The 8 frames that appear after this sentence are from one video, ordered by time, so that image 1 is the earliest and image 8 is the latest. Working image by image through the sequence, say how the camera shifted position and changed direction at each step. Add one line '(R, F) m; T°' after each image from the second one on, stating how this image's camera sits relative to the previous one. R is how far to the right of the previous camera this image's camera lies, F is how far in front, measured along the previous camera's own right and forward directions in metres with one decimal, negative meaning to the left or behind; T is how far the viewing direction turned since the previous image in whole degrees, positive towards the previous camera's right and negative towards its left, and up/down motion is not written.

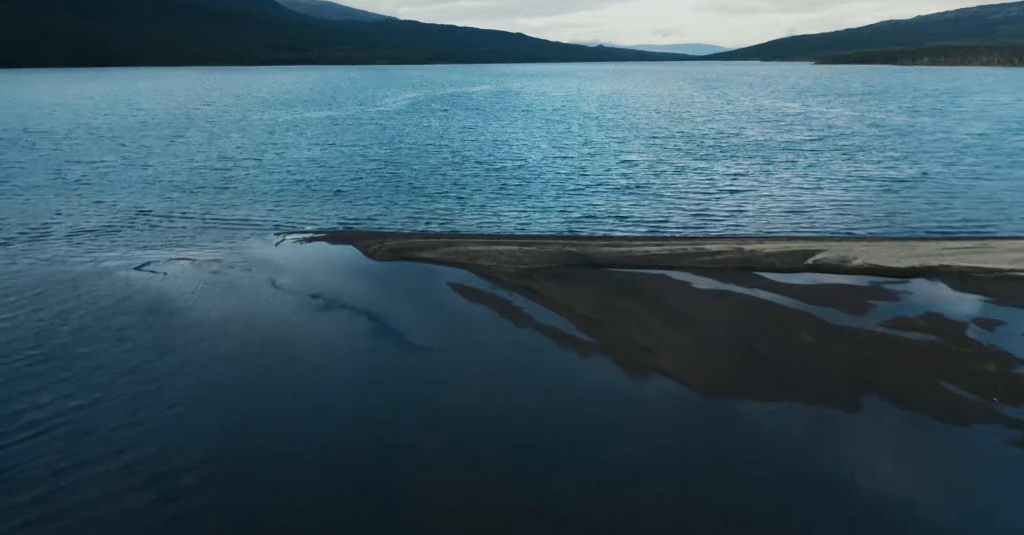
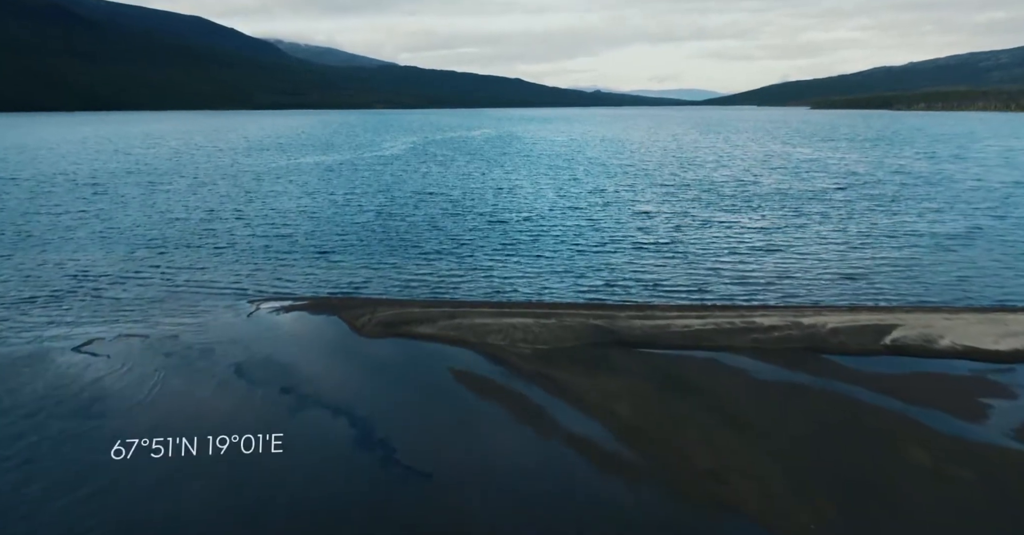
(-0.8, +4.9) m; 0°
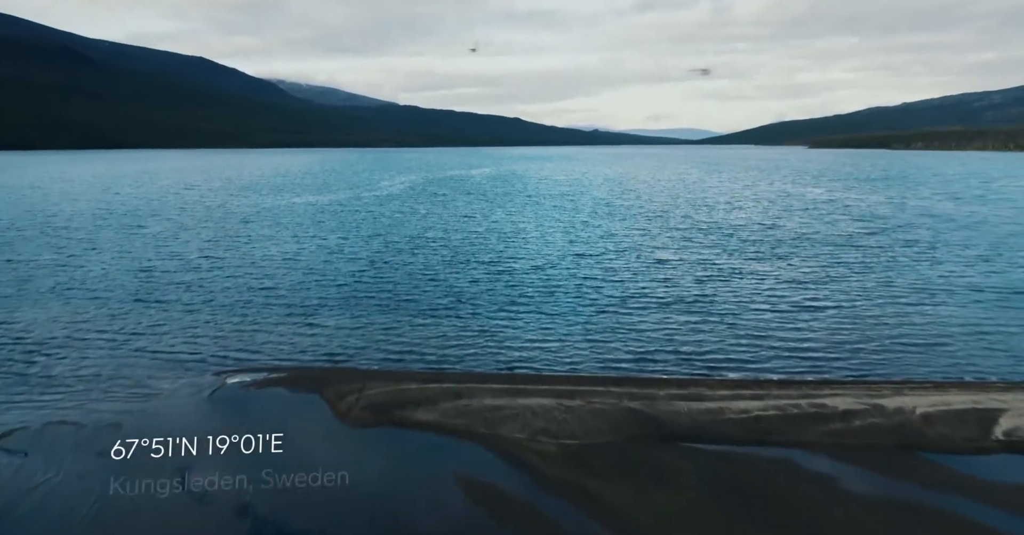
(-0.8, +4.6) m; 0°
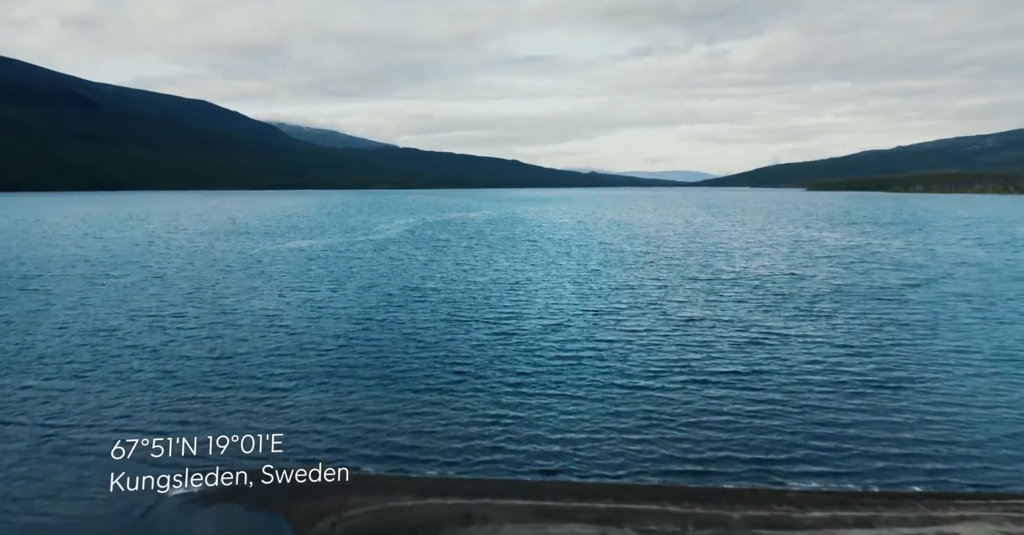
(-0.9, +5.2) m; 0°
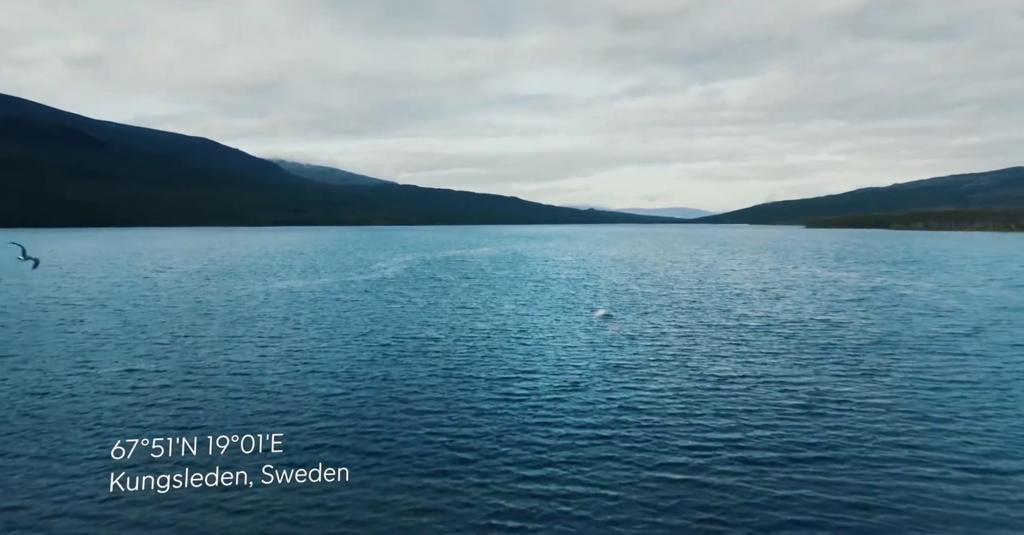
(-0.7, +4.7) m; 0°
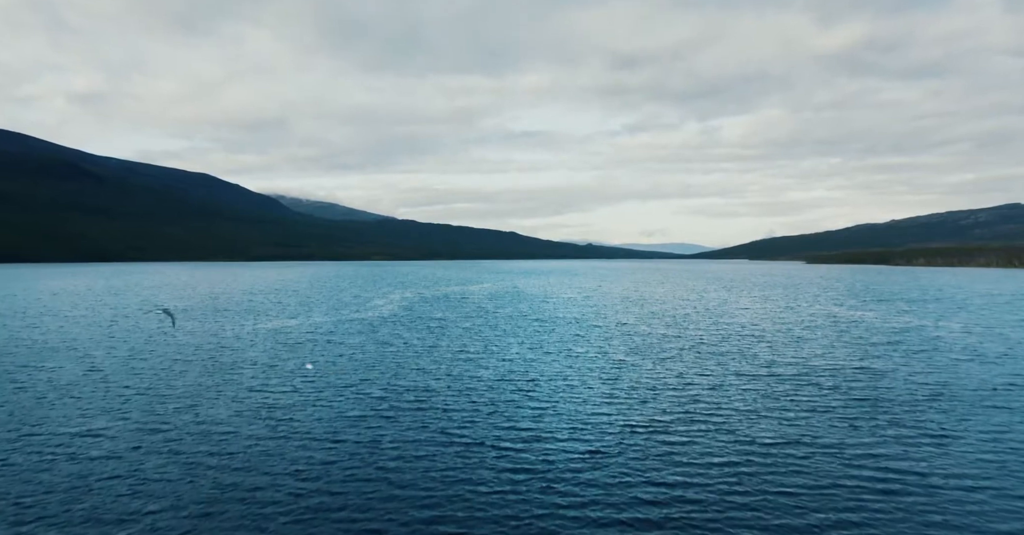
(-0.8, +4.6) m; 0°
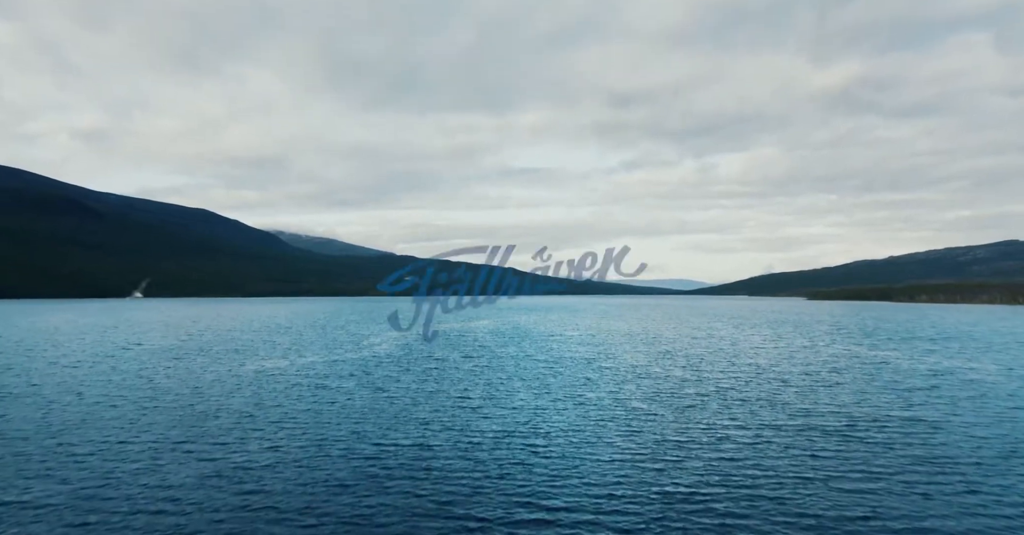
(-0.8, +4.5) m; 0°
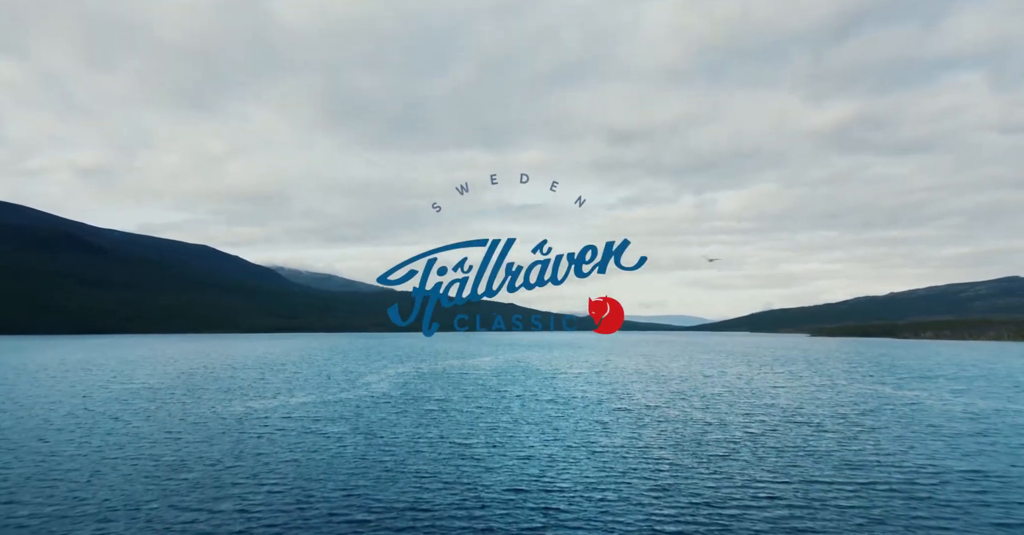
(-0.9, +4.5) m; 0°
